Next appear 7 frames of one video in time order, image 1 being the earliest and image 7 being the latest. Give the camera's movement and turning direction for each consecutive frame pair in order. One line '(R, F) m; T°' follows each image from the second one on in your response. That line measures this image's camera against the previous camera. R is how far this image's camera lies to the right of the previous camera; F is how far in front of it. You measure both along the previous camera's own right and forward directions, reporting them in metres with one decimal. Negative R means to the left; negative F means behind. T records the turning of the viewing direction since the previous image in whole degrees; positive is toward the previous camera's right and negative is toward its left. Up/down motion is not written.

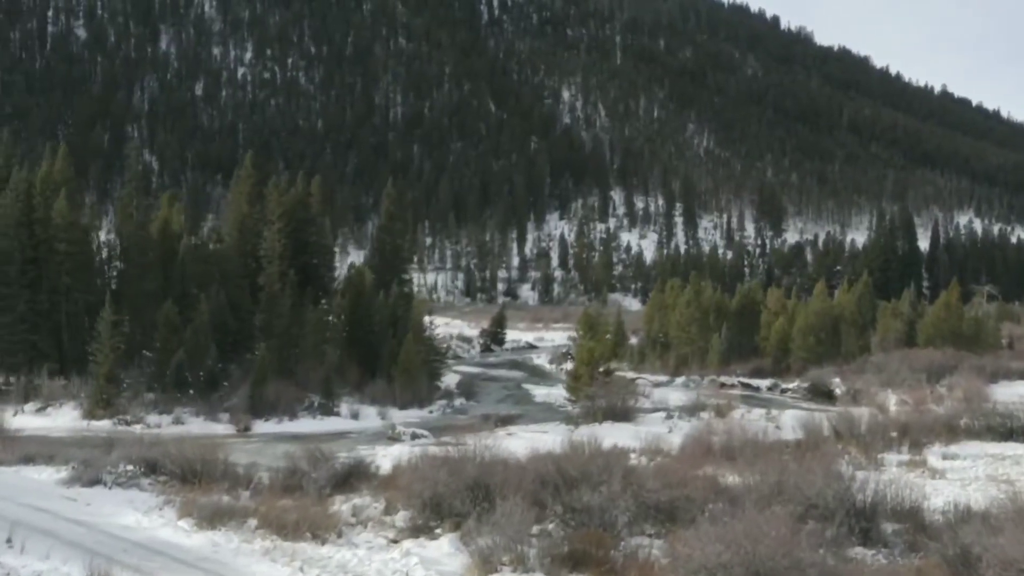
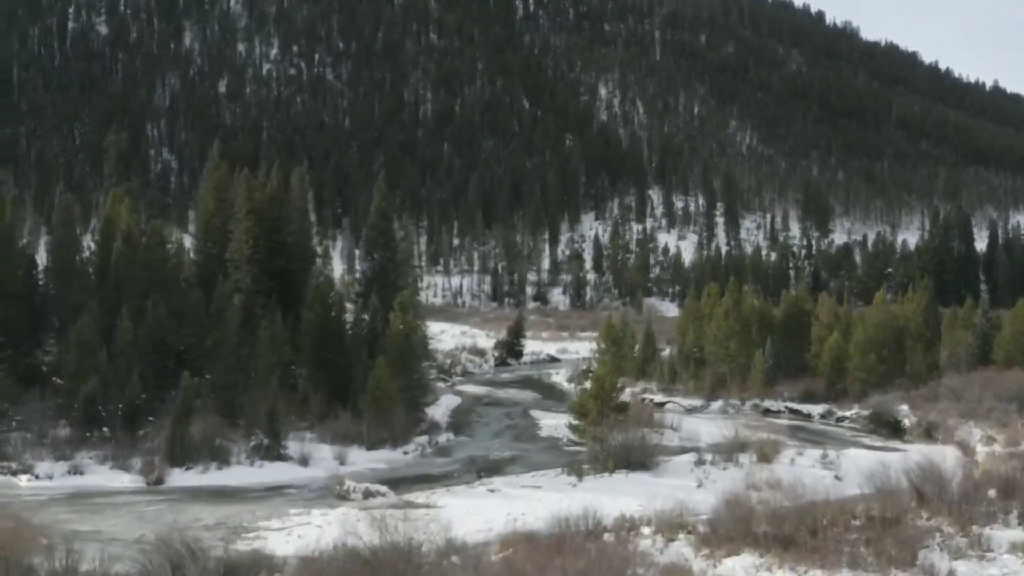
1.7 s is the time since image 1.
(+1.0, +6.1) m; -2°
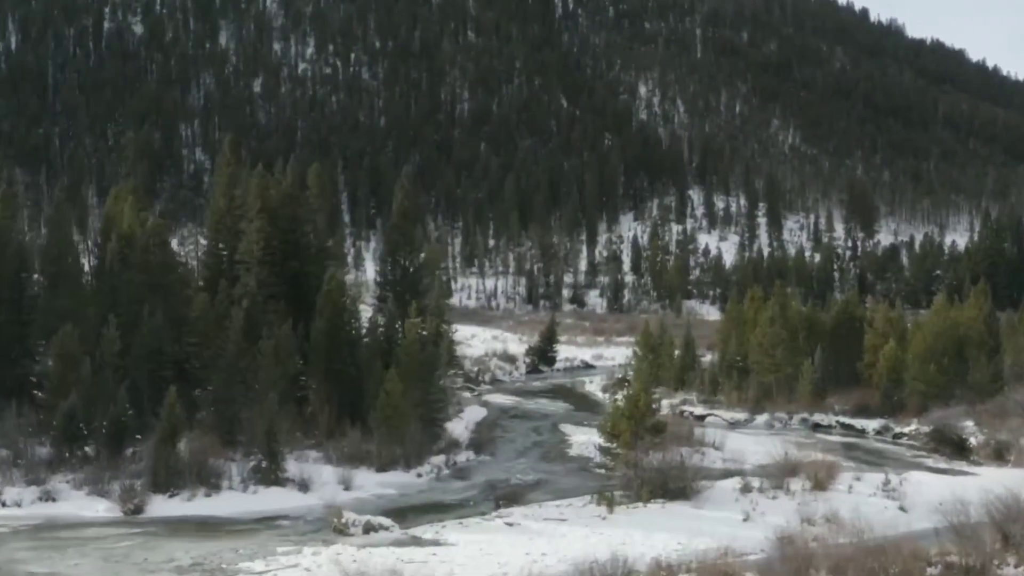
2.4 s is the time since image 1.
(+0.3, +2.5) m; -2°
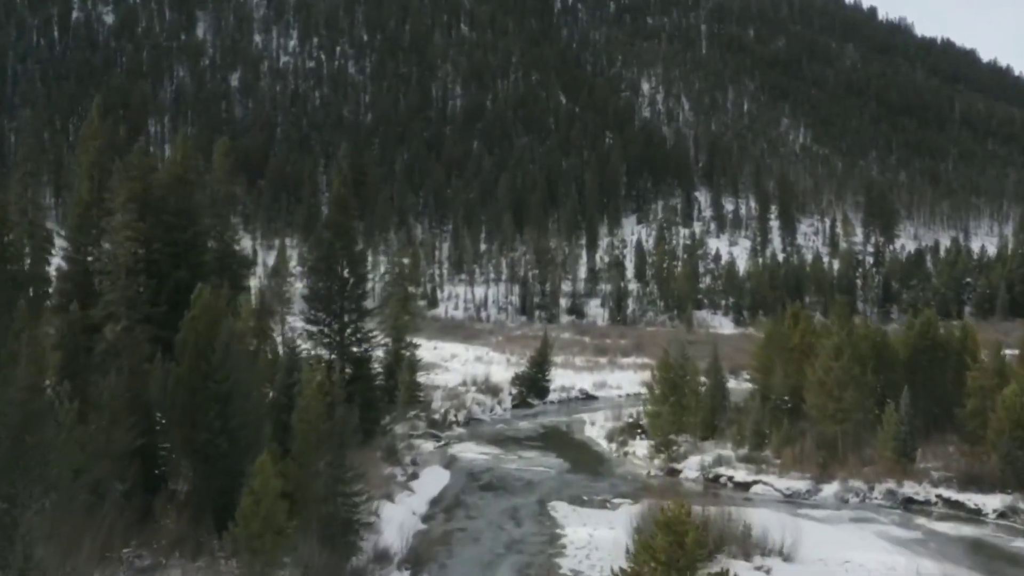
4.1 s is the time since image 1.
(+0.5, +9.6) m; 0°
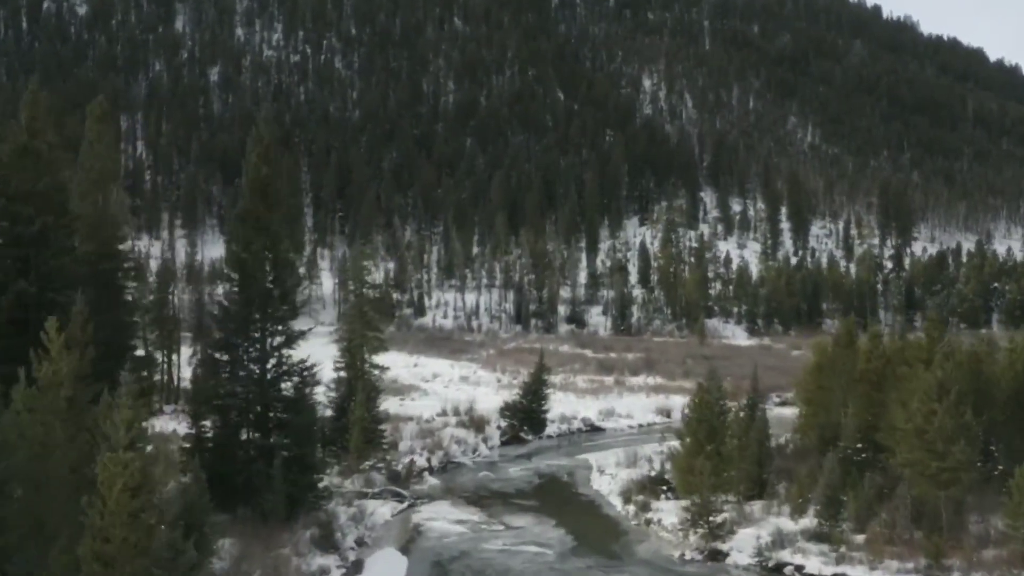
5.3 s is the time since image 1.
(+0.2, +7.4) m; 0°
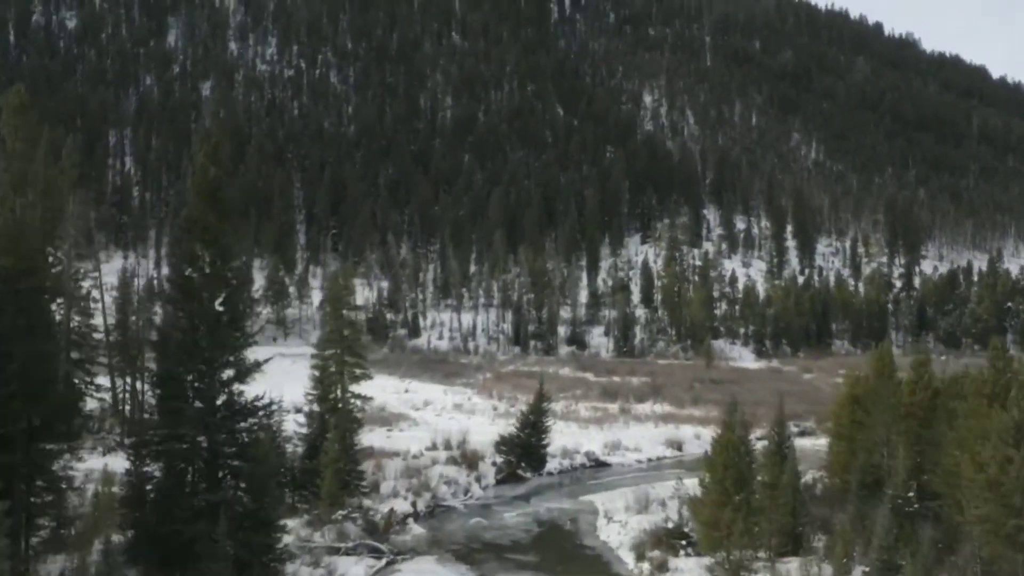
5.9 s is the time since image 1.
(+0.1, +3.2) m; 0°
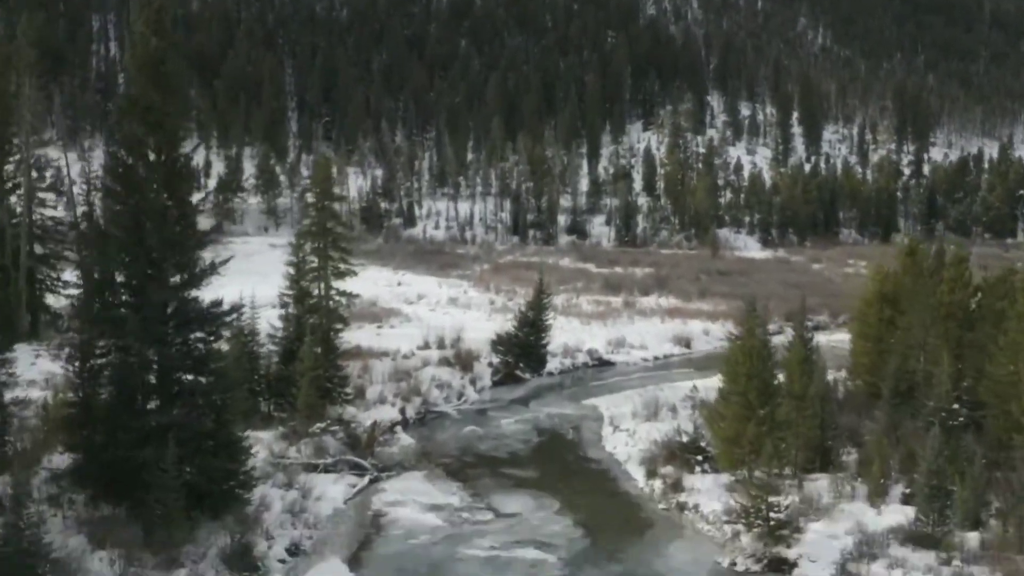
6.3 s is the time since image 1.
(0.0, +2.4) m; 0°
